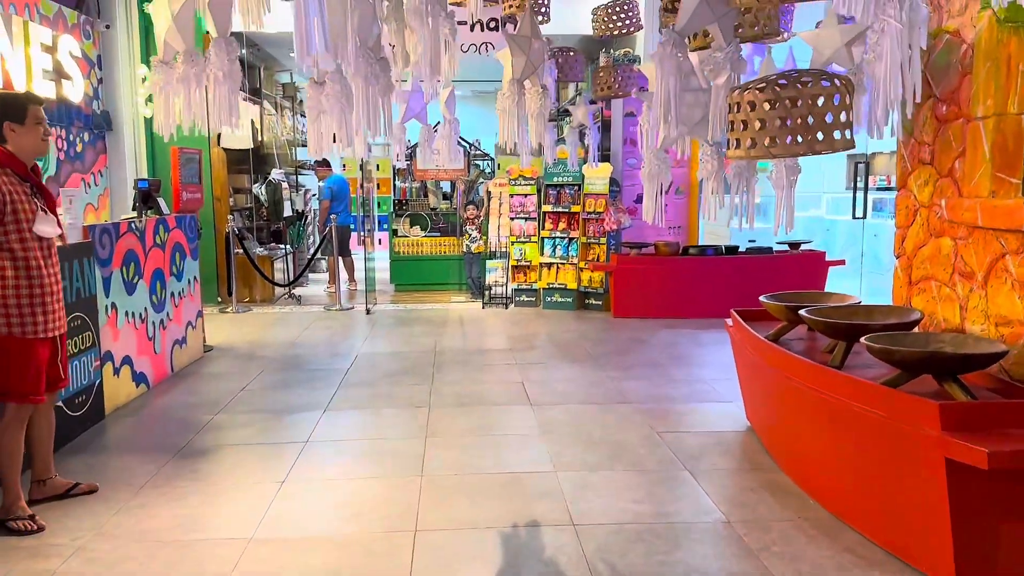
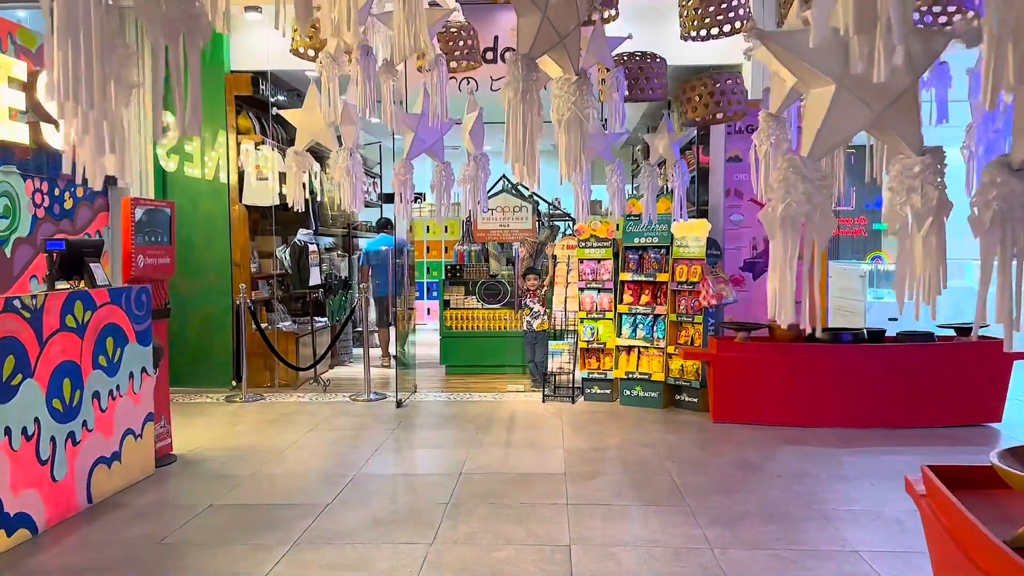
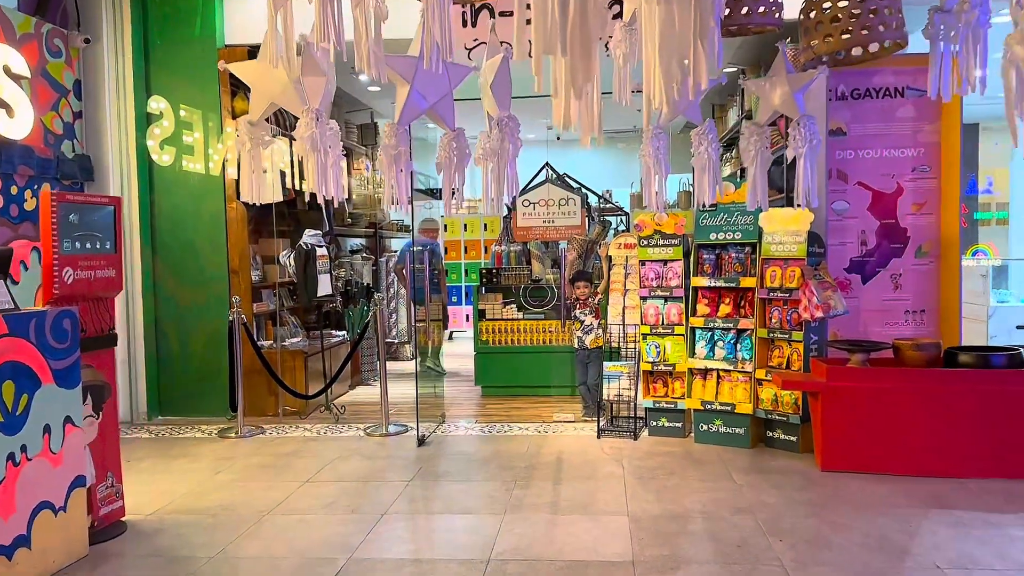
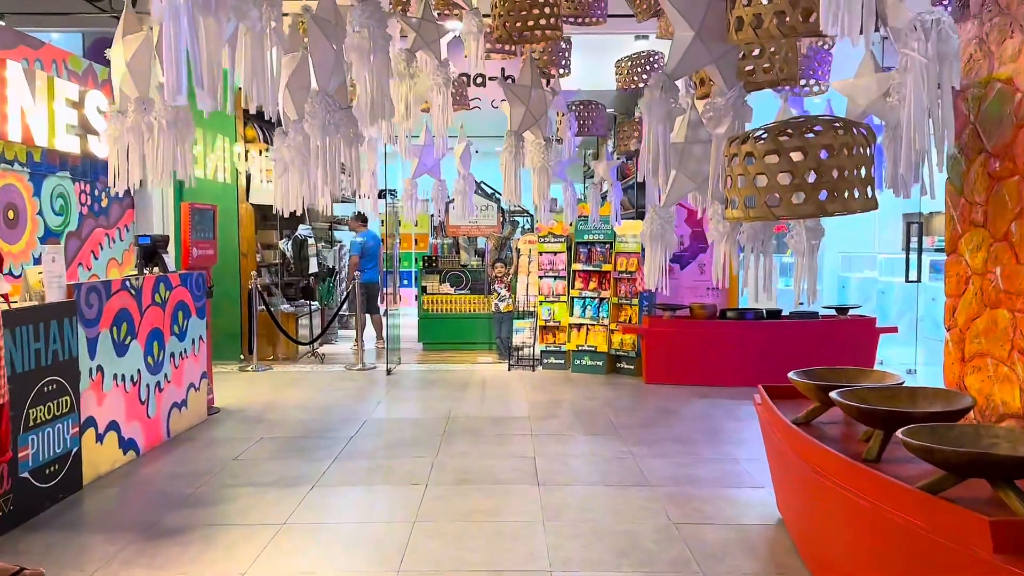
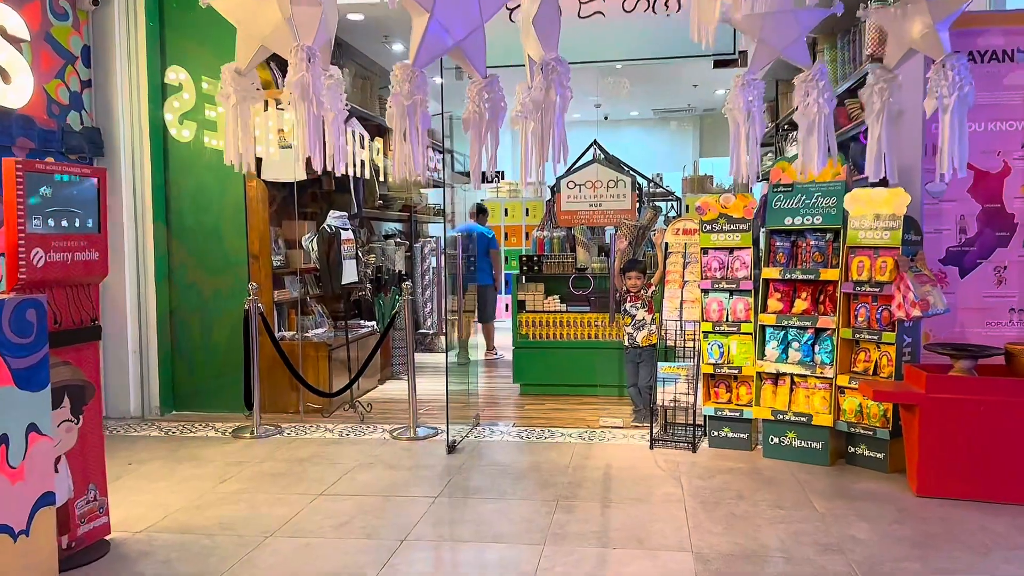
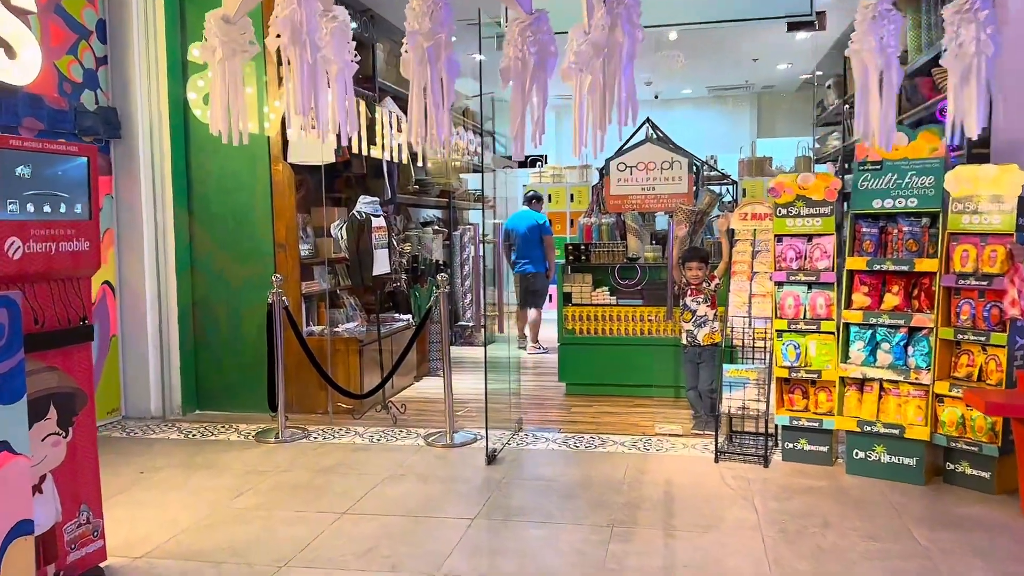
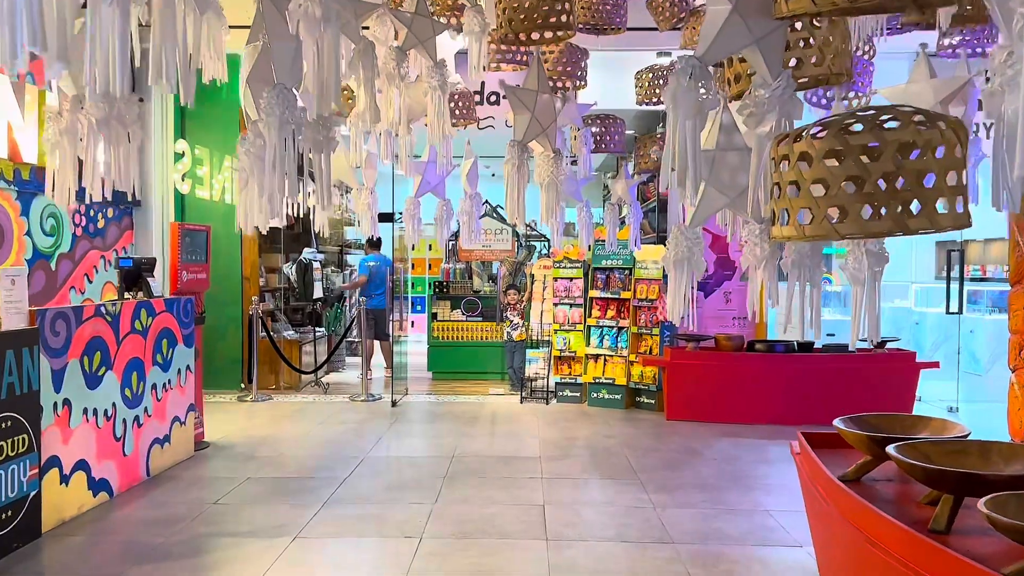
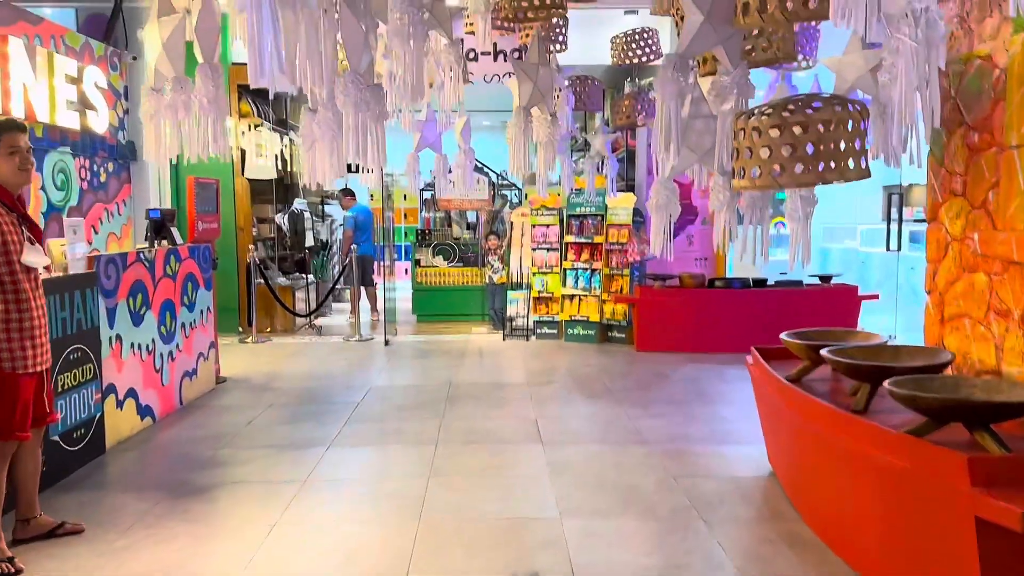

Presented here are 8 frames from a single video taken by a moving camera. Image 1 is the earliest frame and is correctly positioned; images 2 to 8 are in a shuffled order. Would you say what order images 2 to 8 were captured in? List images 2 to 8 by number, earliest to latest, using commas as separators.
8, 4, 7, 2, 3, 5, 6
